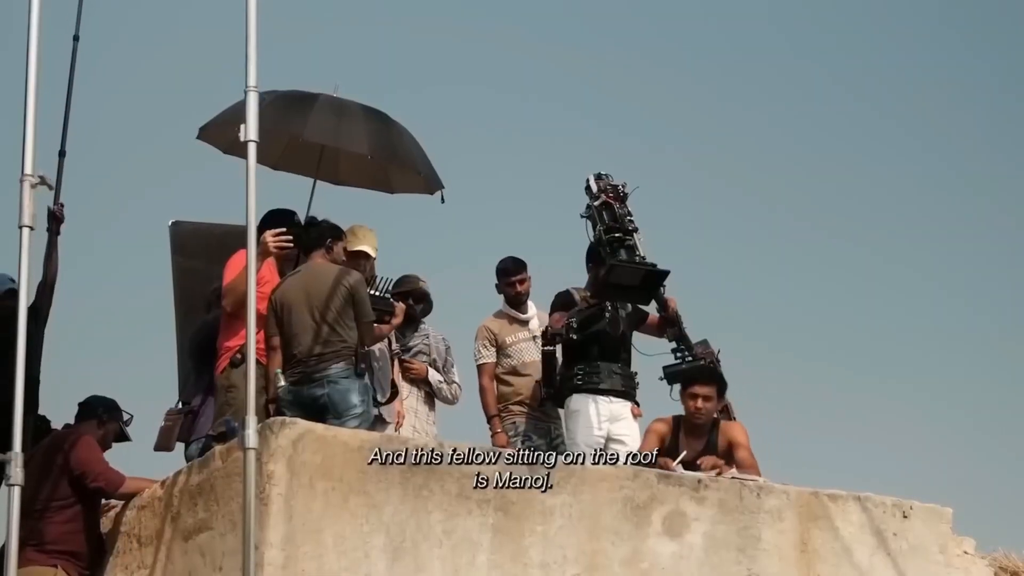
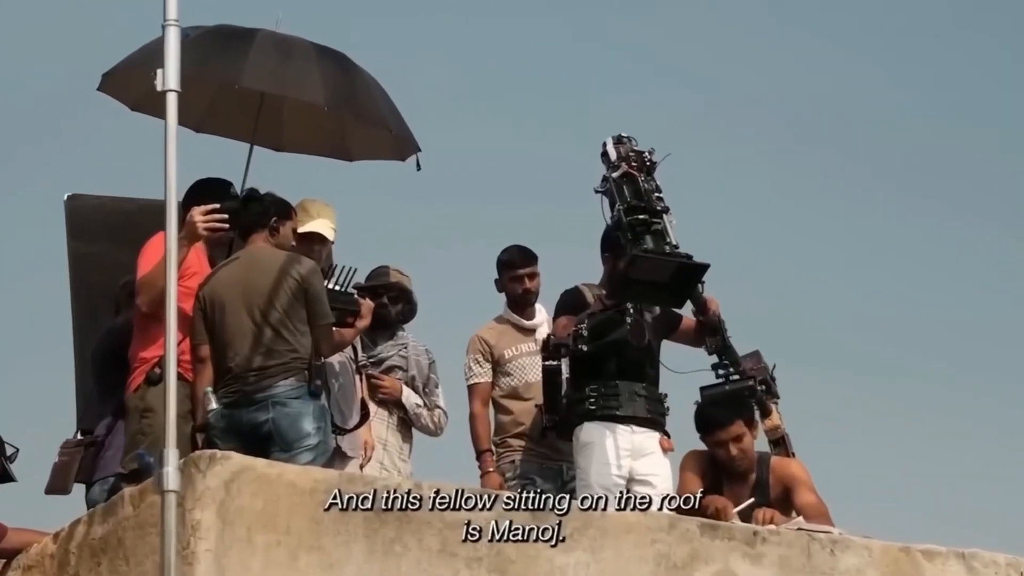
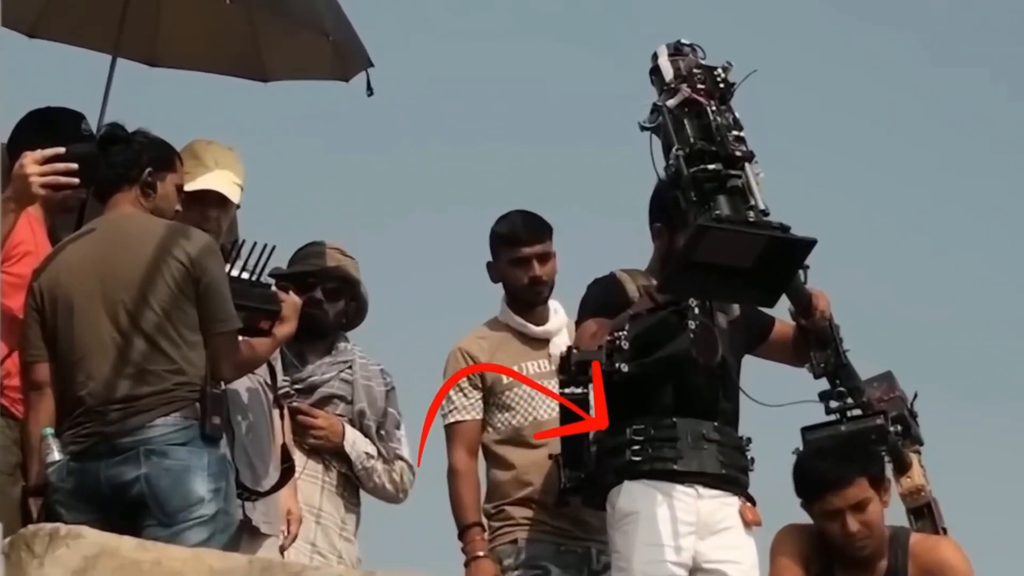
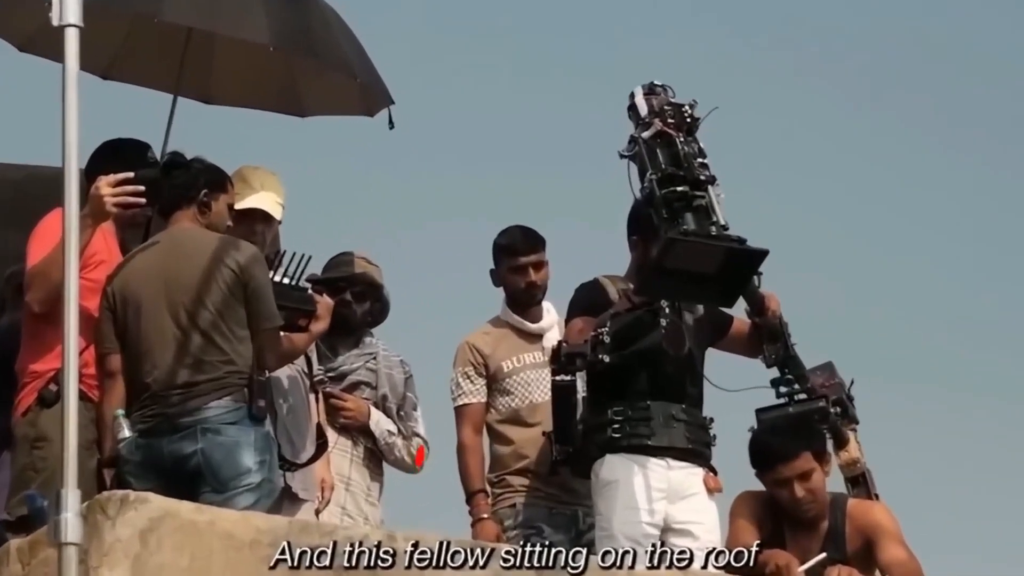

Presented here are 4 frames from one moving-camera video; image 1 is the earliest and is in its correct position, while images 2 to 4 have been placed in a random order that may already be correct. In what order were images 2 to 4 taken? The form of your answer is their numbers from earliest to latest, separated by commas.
2, 4, 3
